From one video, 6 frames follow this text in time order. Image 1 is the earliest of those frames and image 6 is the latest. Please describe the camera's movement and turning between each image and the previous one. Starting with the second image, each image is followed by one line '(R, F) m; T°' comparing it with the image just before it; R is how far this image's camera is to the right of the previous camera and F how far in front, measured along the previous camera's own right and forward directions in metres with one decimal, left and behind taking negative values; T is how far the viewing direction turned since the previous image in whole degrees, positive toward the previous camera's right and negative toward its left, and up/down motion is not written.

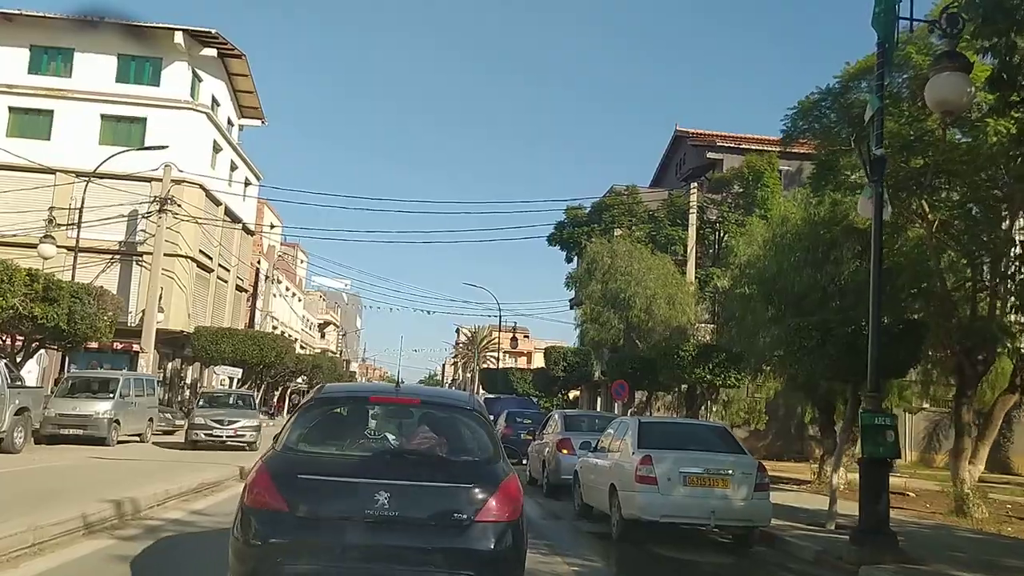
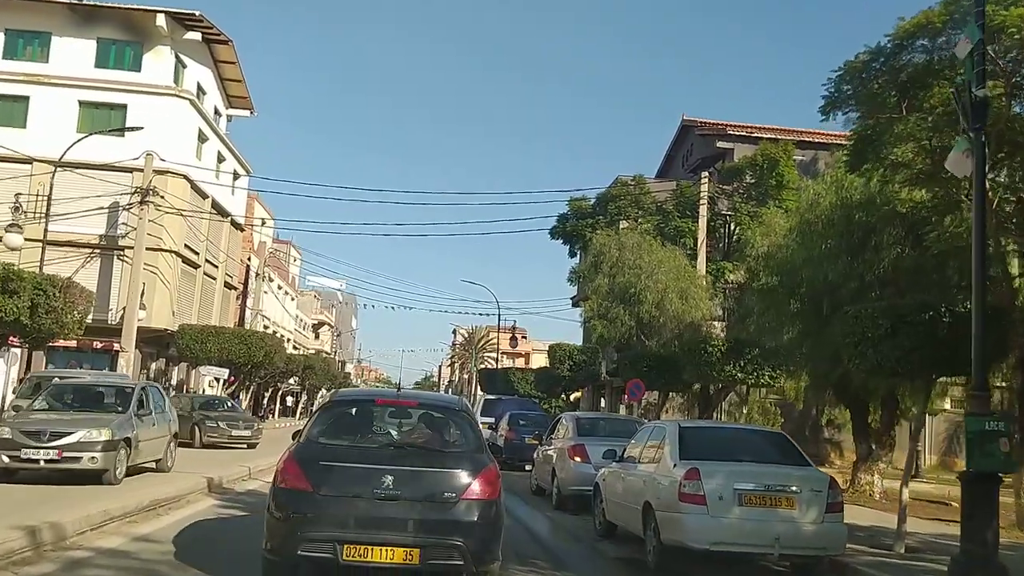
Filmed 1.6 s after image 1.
(-0.2, +1.8) m; 0°
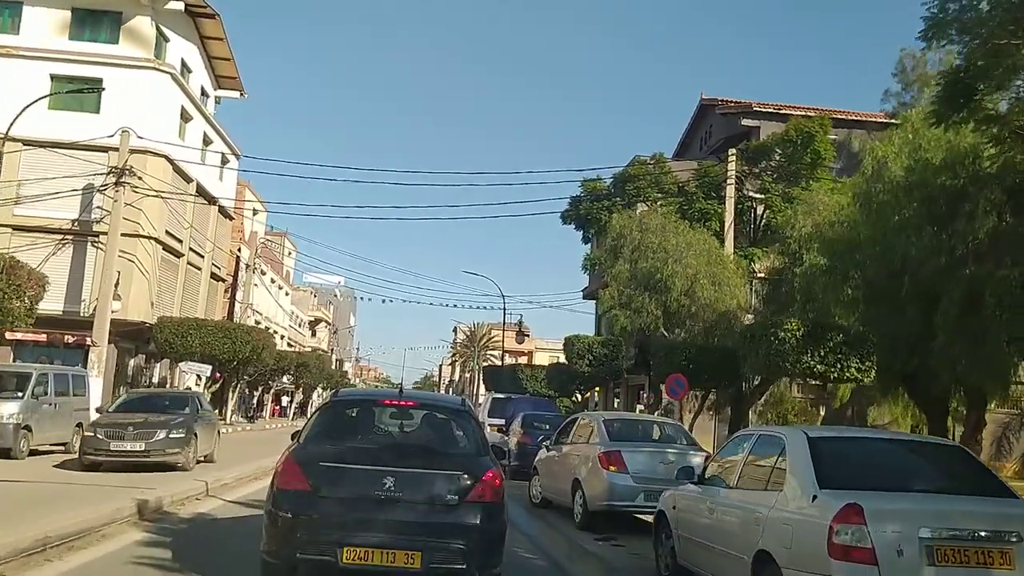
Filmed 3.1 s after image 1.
(-0.3, +2.9) m; 0°
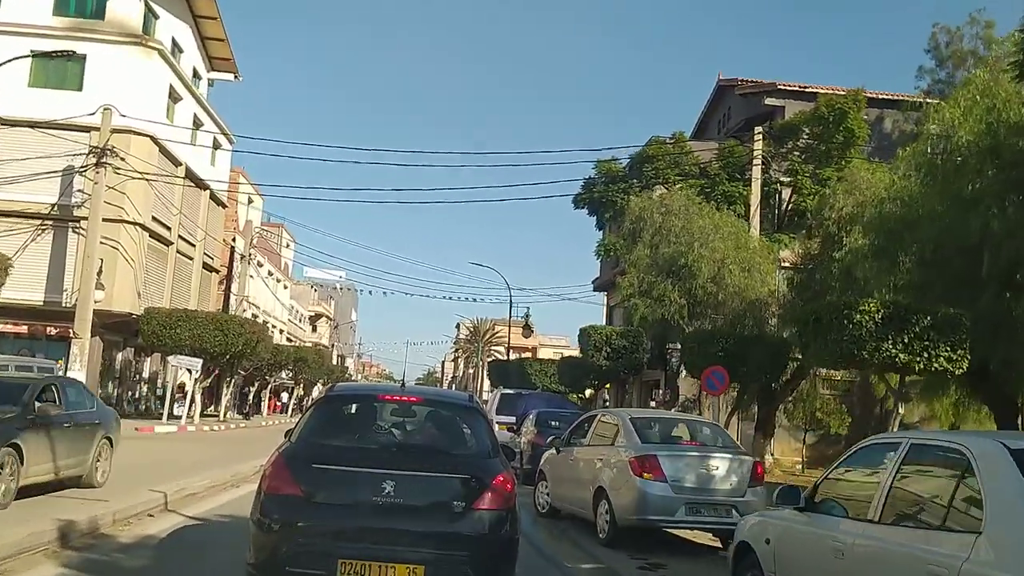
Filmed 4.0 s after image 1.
(-0.2, +2.0) m; 0°
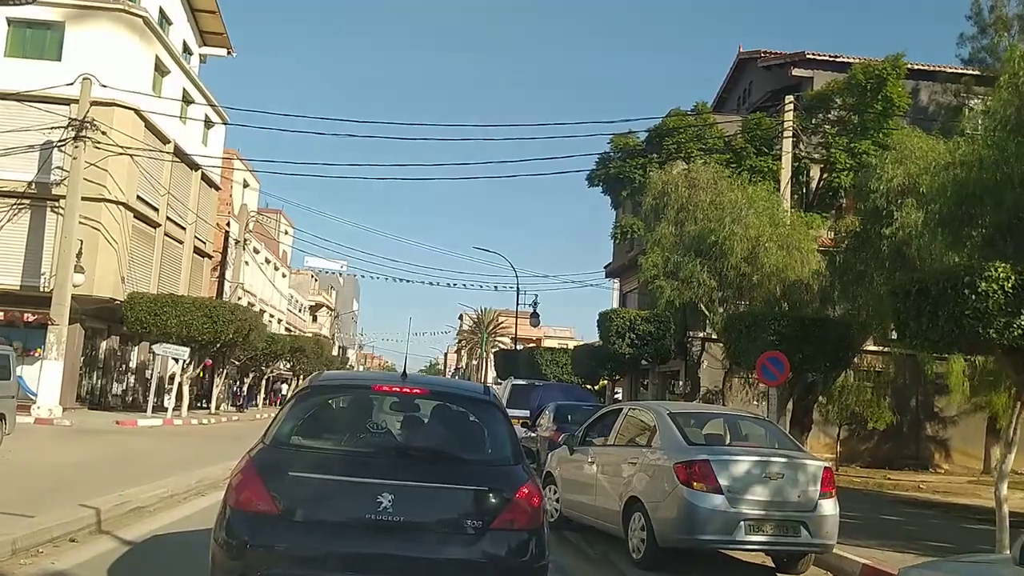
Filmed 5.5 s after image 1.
(-0.3, +2.1) m; 0°
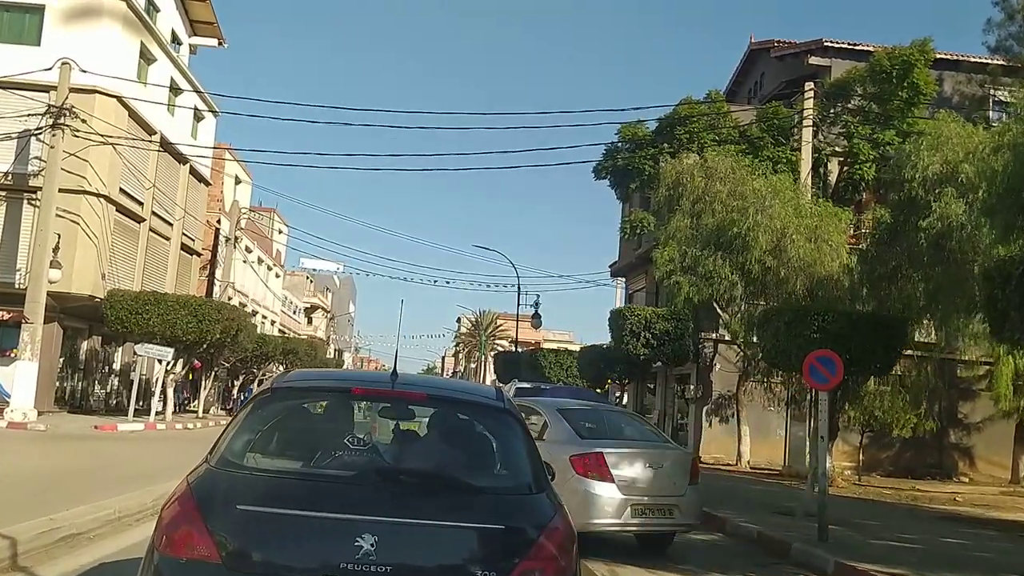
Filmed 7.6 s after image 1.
(-0.2, +1.5) m; 0°
